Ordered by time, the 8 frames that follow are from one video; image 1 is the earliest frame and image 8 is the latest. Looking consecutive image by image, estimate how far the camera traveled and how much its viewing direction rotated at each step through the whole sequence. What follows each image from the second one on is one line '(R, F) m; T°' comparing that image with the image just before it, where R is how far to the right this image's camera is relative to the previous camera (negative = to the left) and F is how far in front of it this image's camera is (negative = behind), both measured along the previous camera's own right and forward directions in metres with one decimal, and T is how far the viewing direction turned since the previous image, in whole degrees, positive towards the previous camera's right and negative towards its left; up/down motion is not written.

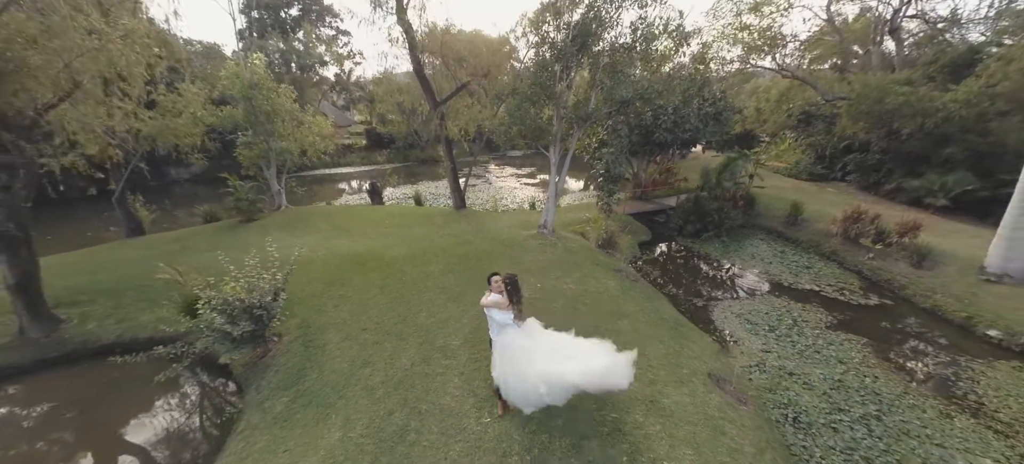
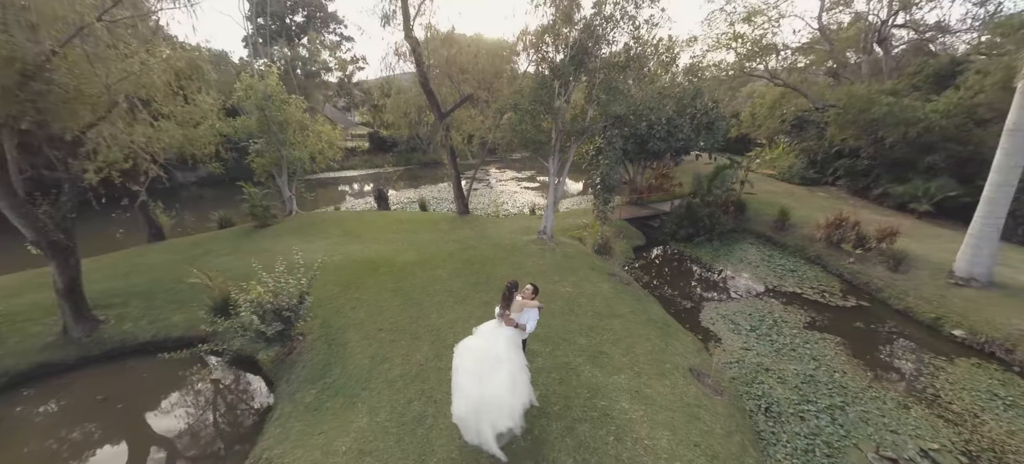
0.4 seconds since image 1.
(0.0, -0.6) m; 0°
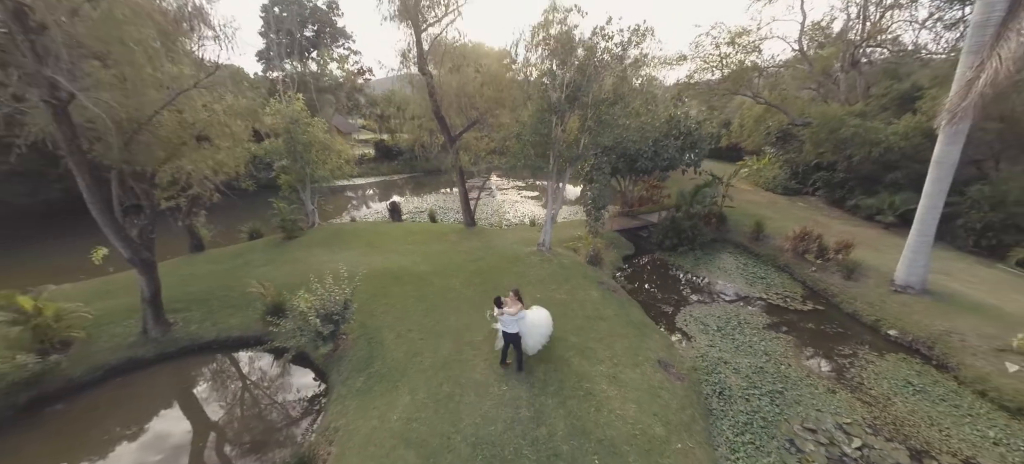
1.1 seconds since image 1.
(-0.1, -1.3) m; 0°
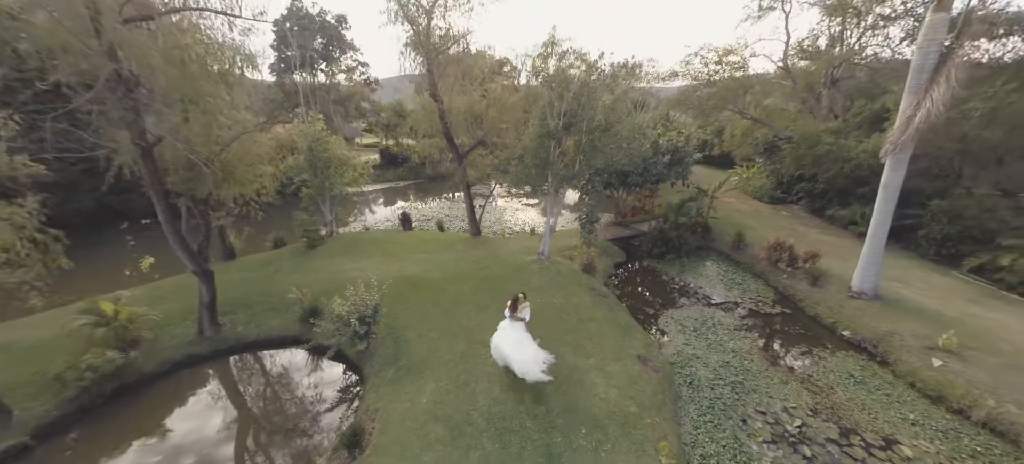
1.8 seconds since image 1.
(-0.1, -1.3) m; 0°
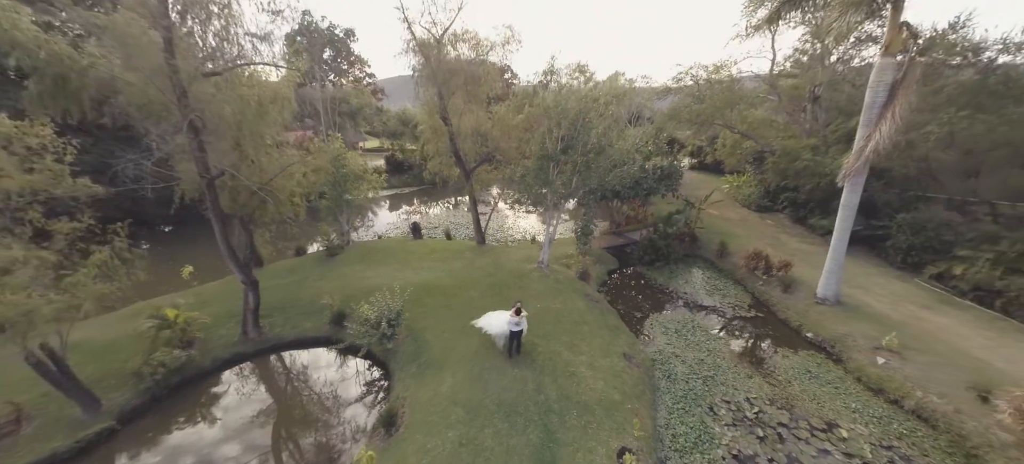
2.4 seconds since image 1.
(-0.1, -1.3) m; 0°
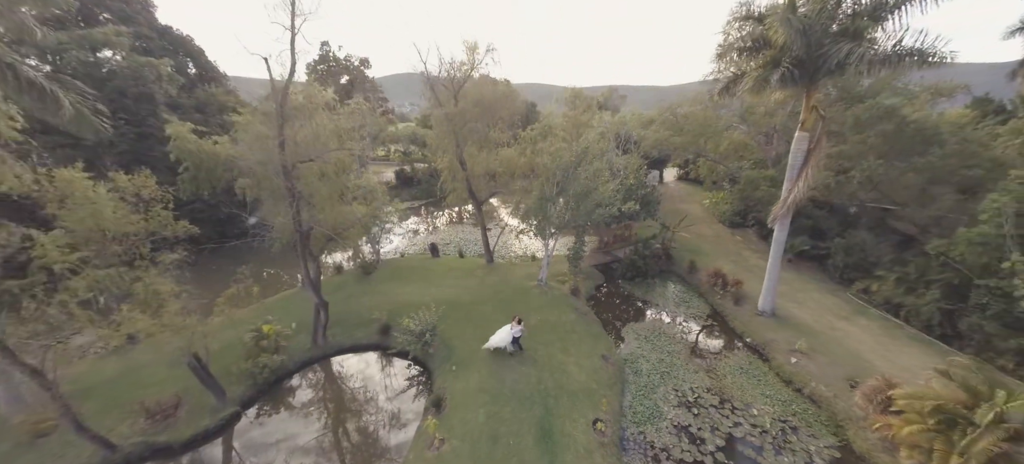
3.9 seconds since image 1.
(-0.3, -3.2) m; 0°
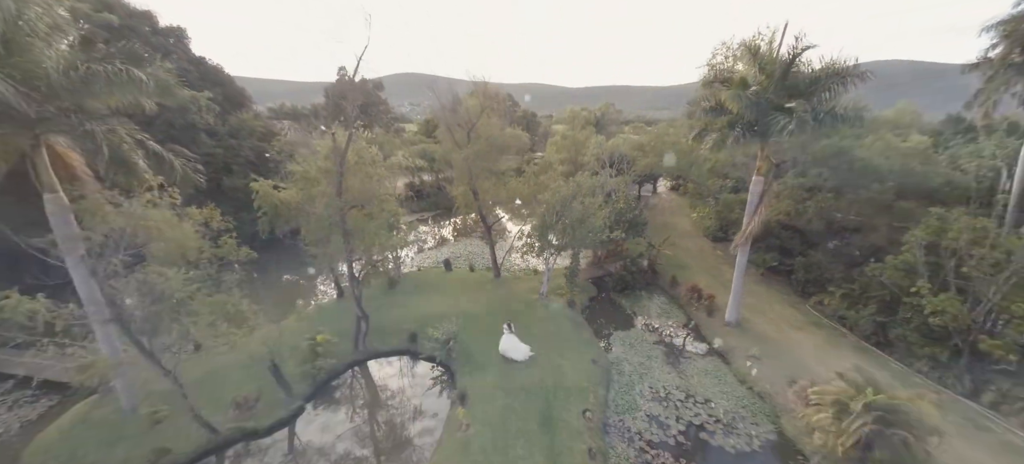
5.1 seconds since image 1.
(-0.3, -2.8) m; 0°
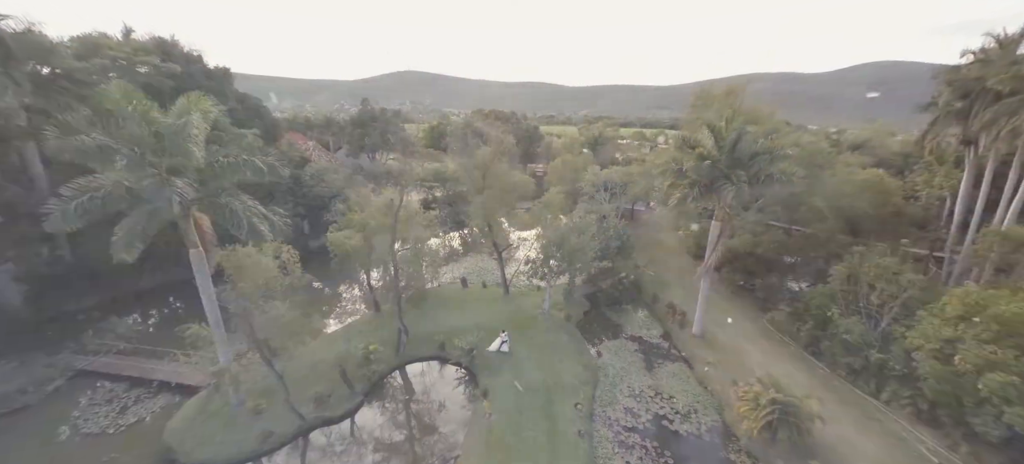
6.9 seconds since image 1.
(-0.5, -4.3) m; 0°
